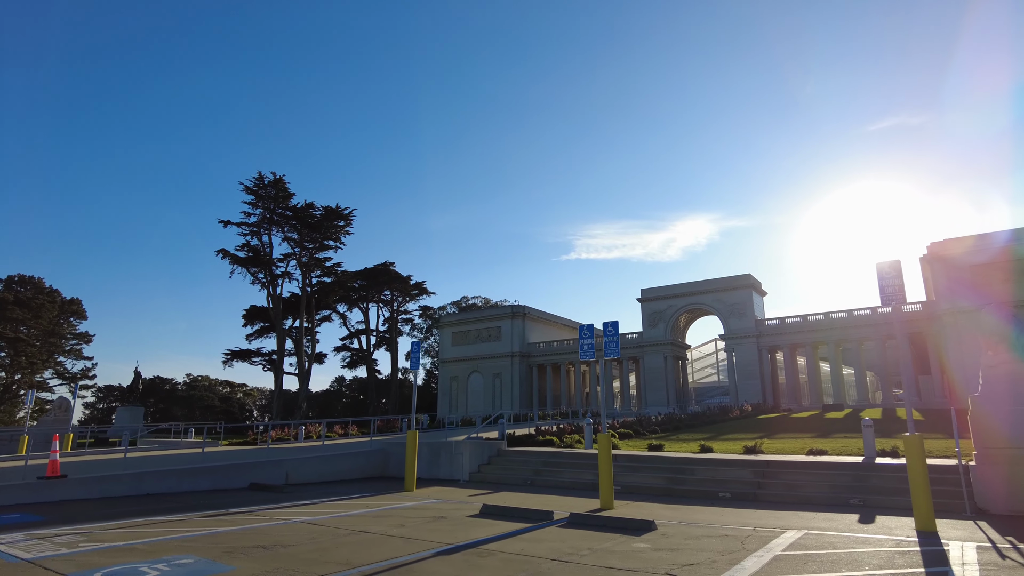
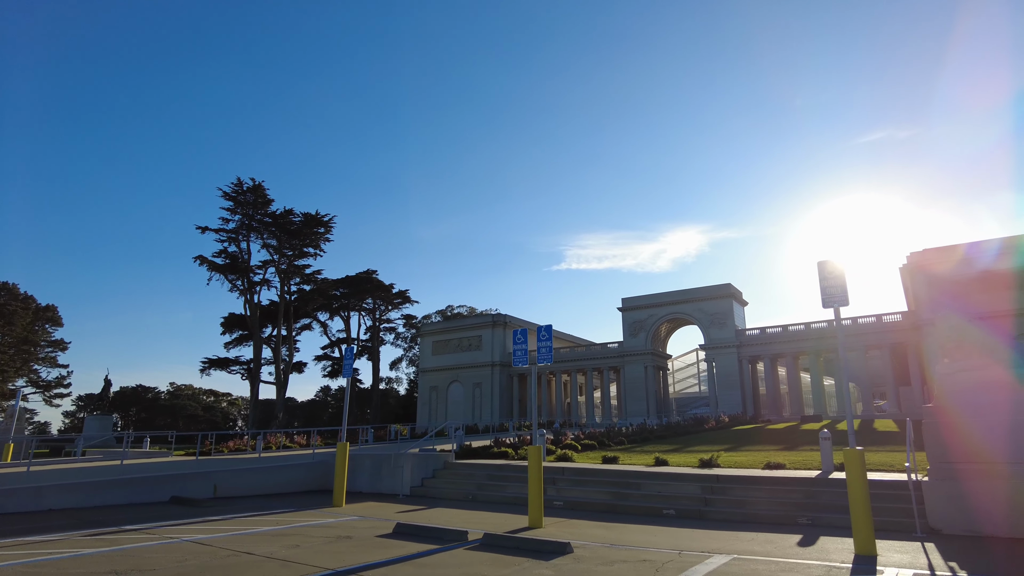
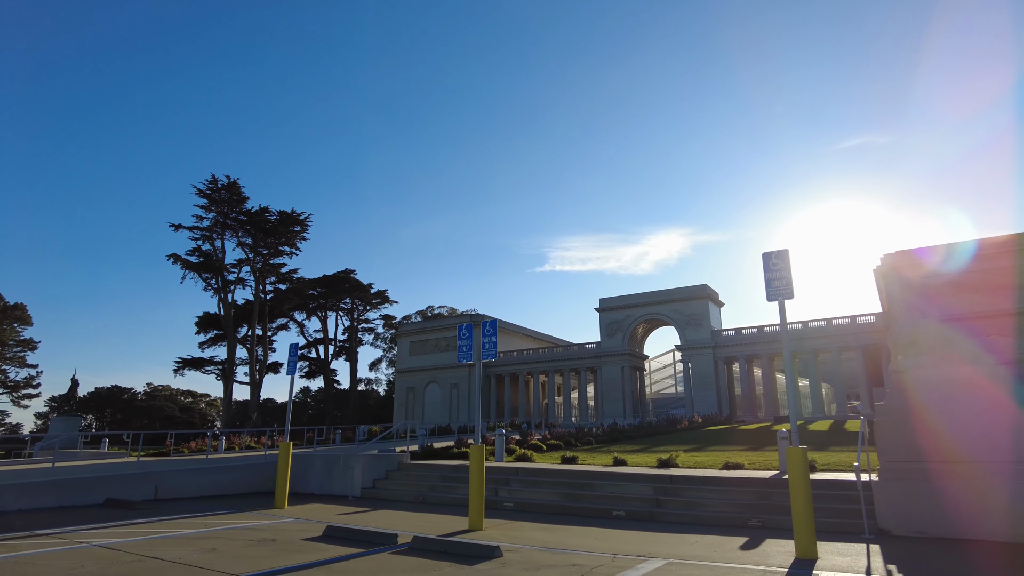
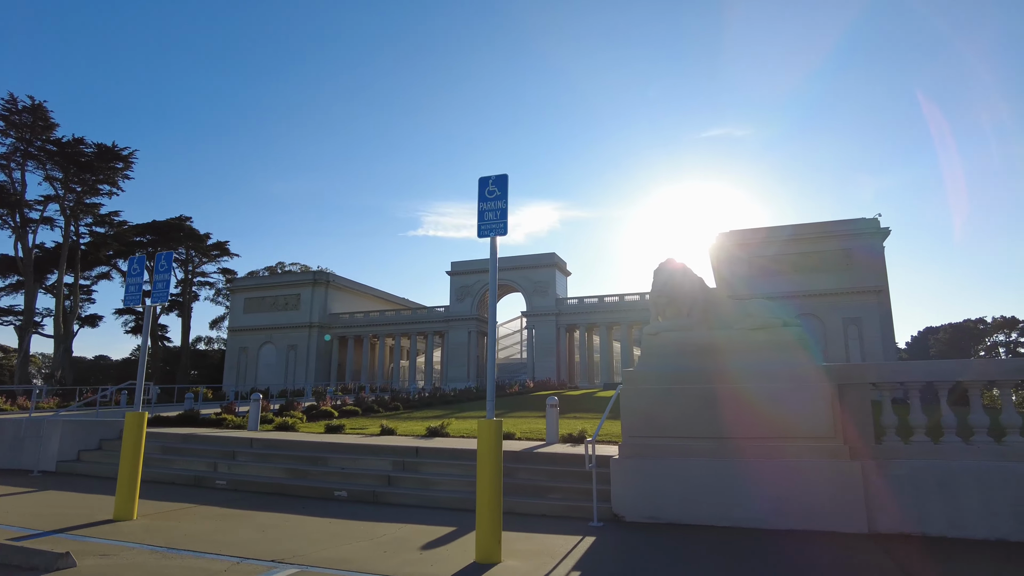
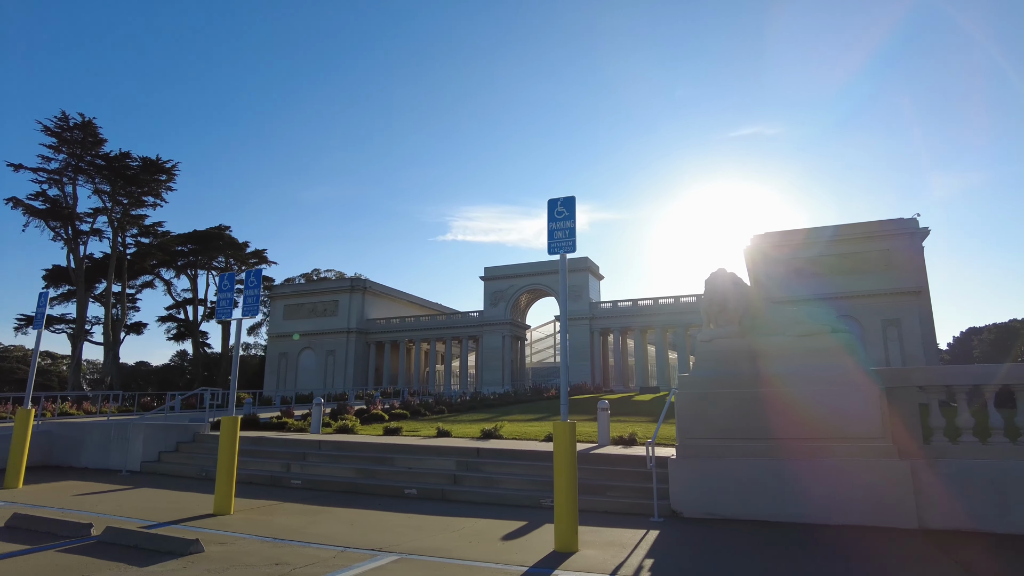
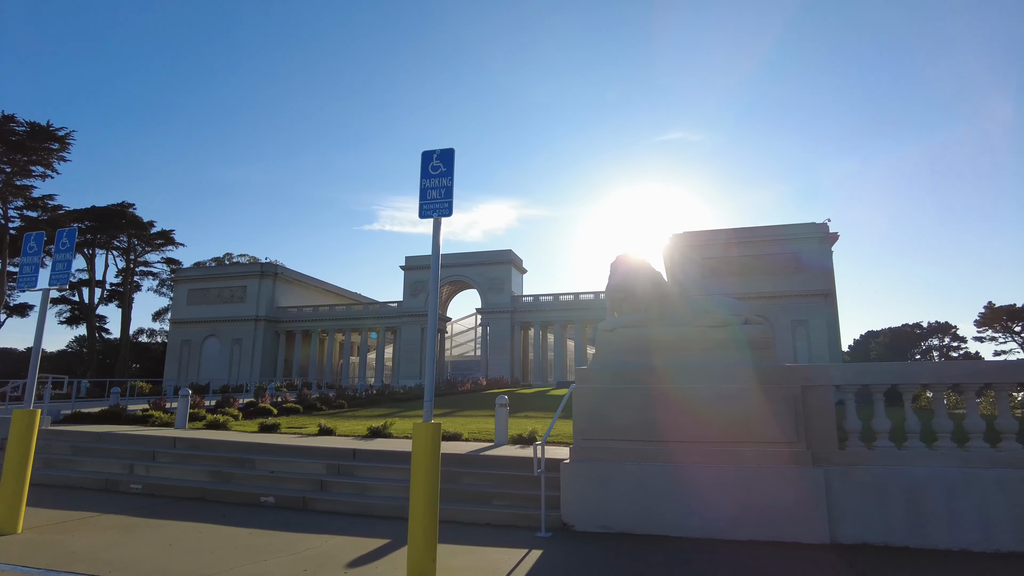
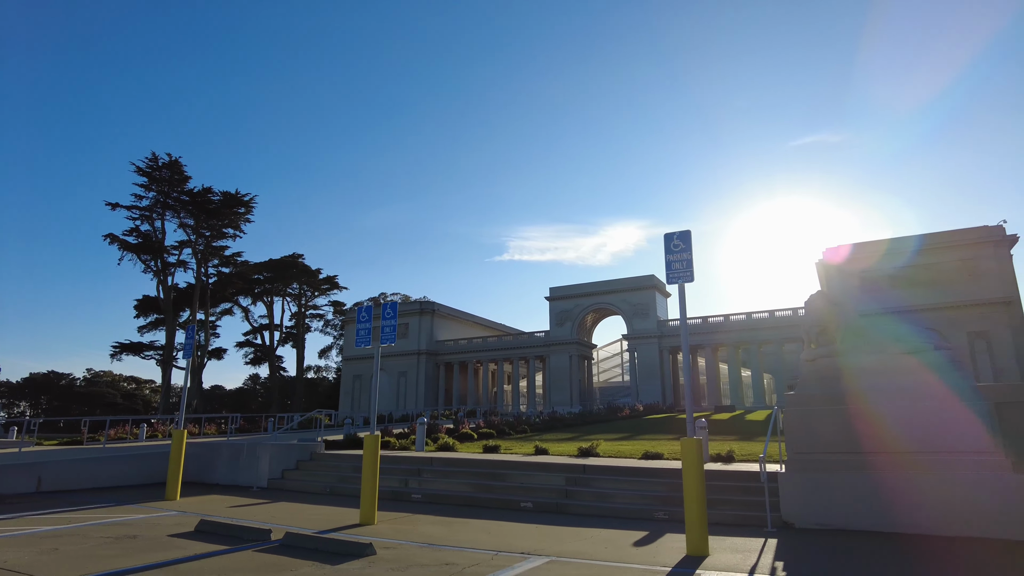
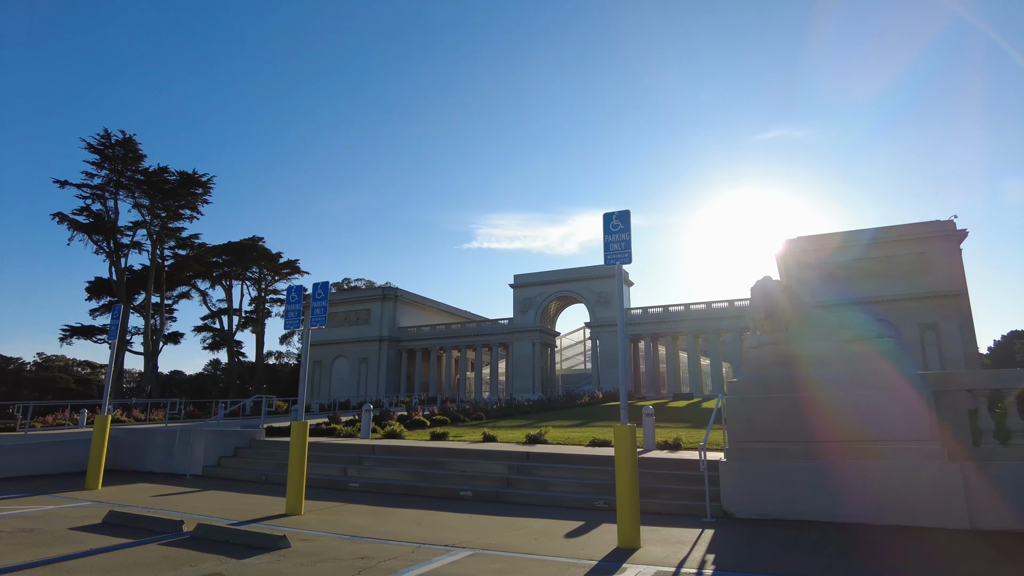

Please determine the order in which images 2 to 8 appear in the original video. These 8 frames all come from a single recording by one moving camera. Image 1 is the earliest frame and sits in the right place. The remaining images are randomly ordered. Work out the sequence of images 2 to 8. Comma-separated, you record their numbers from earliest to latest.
2, 3, 7, 8, 5, 4, 6
